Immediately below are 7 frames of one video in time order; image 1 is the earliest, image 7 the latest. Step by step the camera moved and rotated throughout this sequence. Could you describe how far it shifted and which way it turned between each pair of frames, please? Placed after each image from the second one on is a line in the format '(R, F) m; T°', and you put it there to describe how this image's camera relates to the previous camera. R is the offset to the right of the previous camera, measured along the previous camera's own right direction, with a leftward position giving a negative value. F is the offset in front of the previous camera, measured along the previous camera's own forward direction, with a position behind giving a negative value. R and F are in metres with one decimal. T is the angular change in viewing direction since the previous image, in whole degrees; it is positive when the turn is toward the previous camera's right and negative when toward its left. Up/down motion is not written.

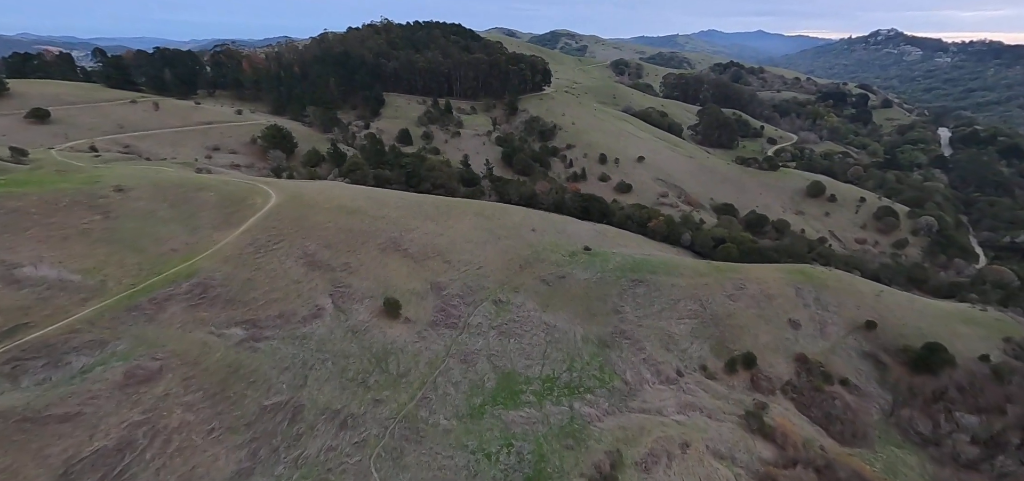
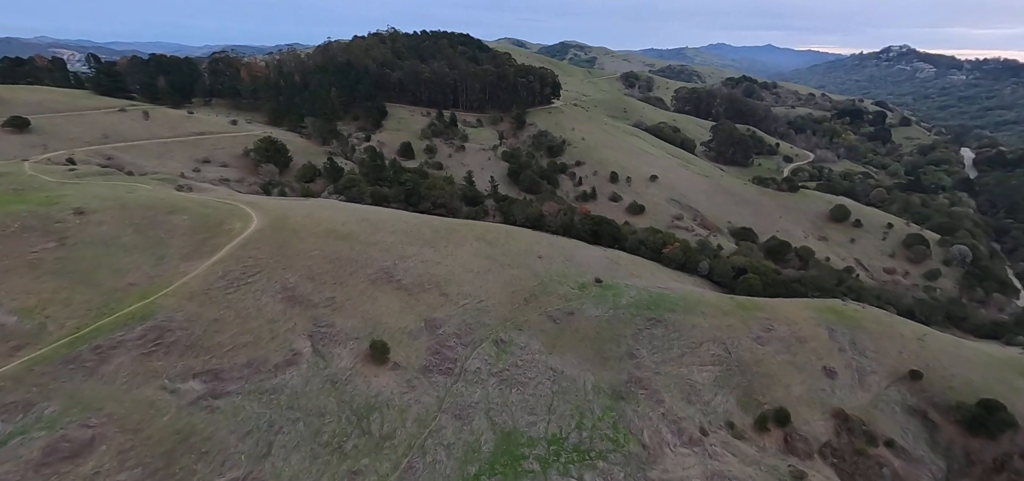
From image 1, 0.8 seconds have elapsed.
(0.0, +3.6) m; -1°
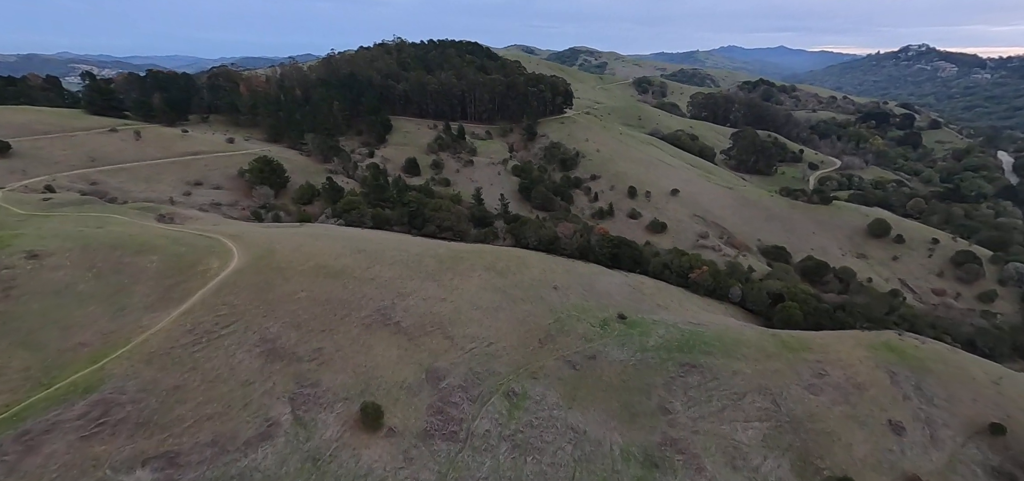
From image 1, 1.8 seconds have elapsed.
(-0.2, +4.1) m; -1°
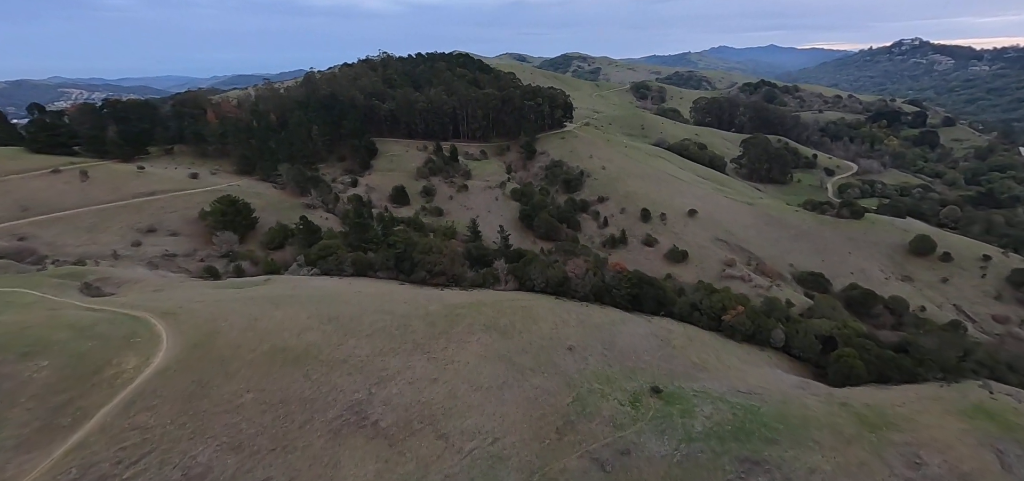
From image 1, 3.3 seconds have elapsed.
(-0.3, +6.6) m; 0°
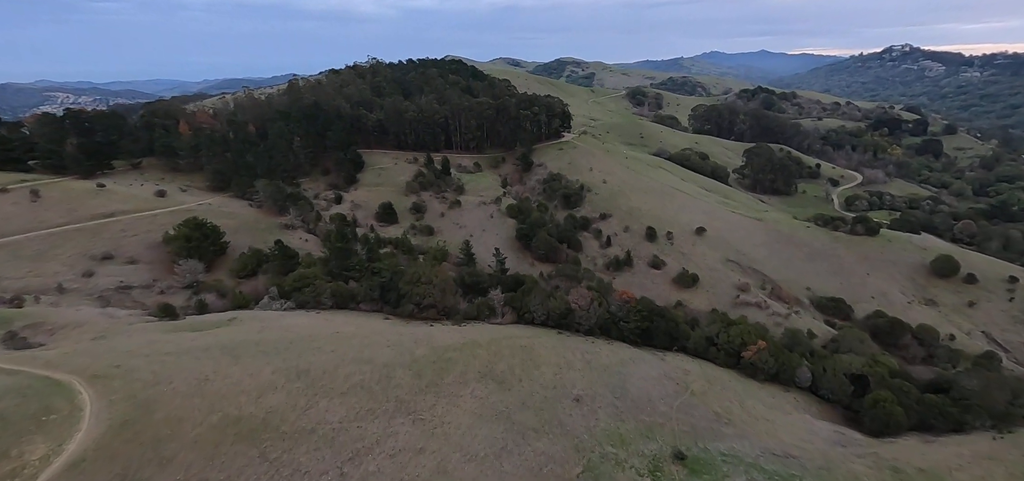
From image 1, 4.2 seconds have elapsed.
(-0.3, +4.0) m; +1°
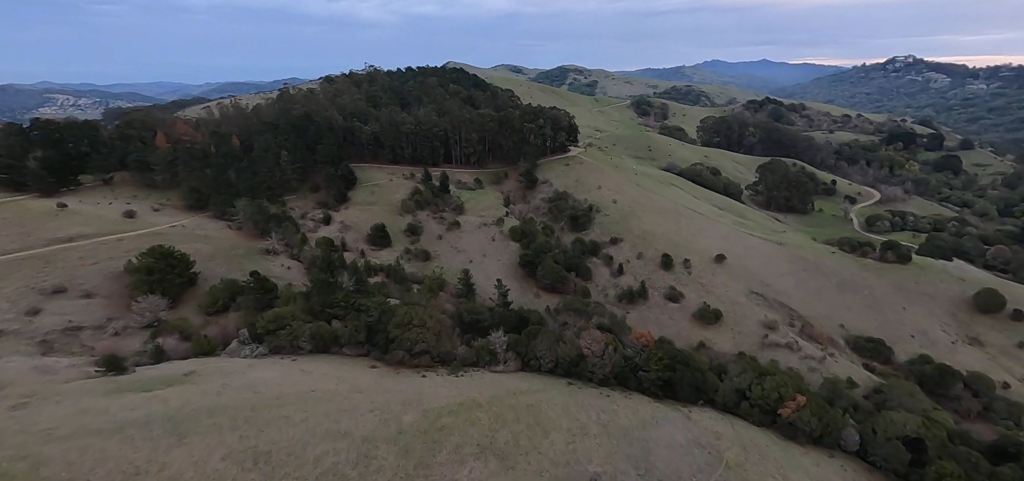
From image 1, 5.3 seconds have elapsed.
(-0.4, +4.5) m; 0°
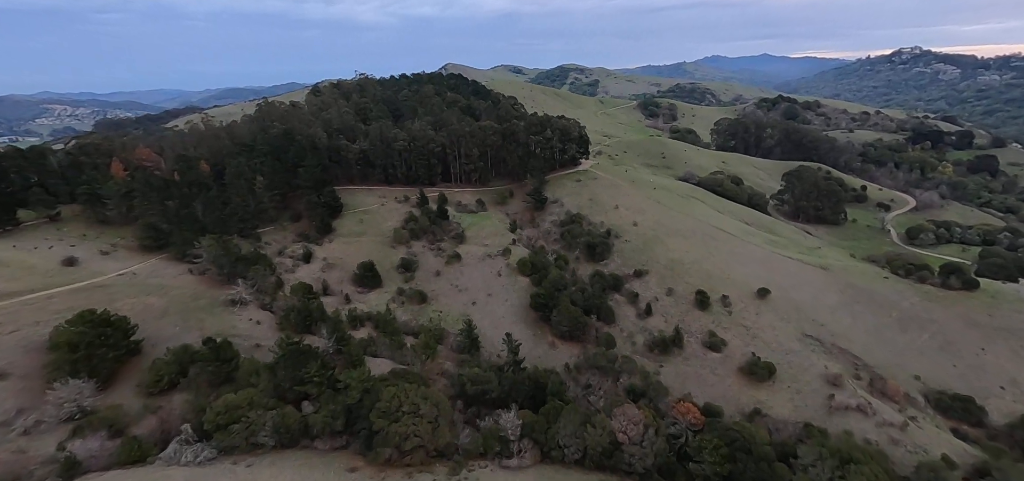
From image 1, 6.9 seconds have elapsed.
(-0.7, +7.0) m; 0°
